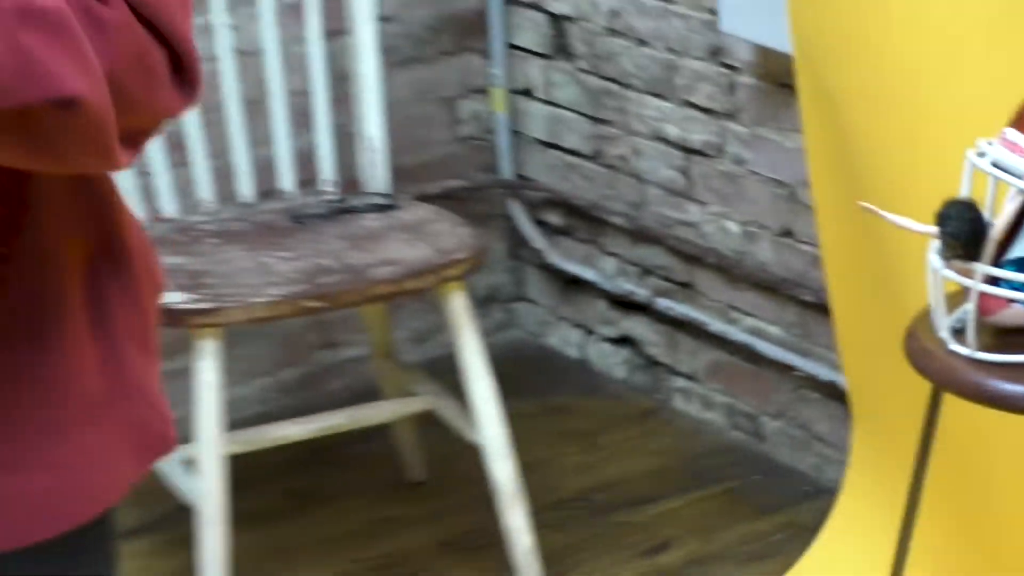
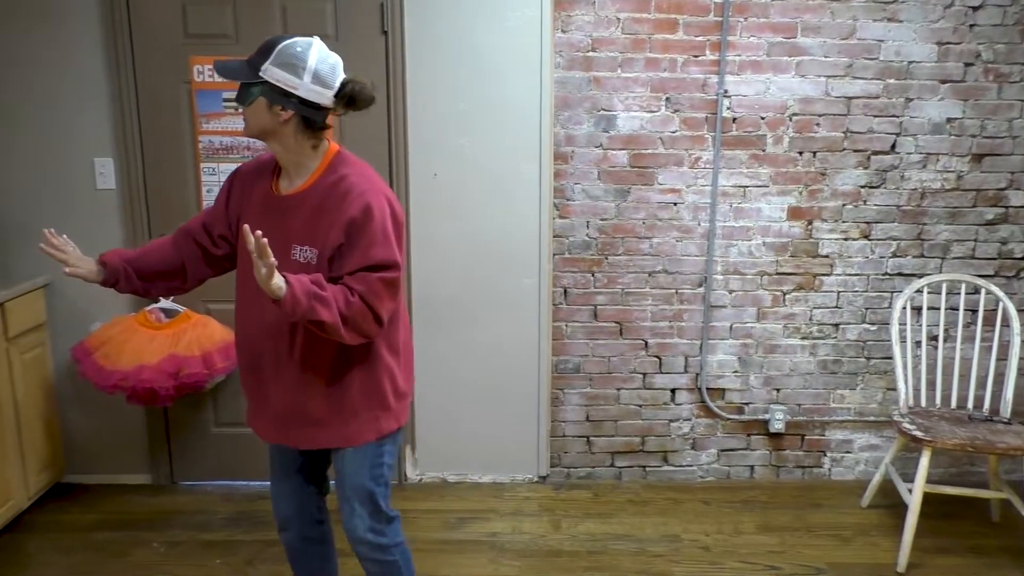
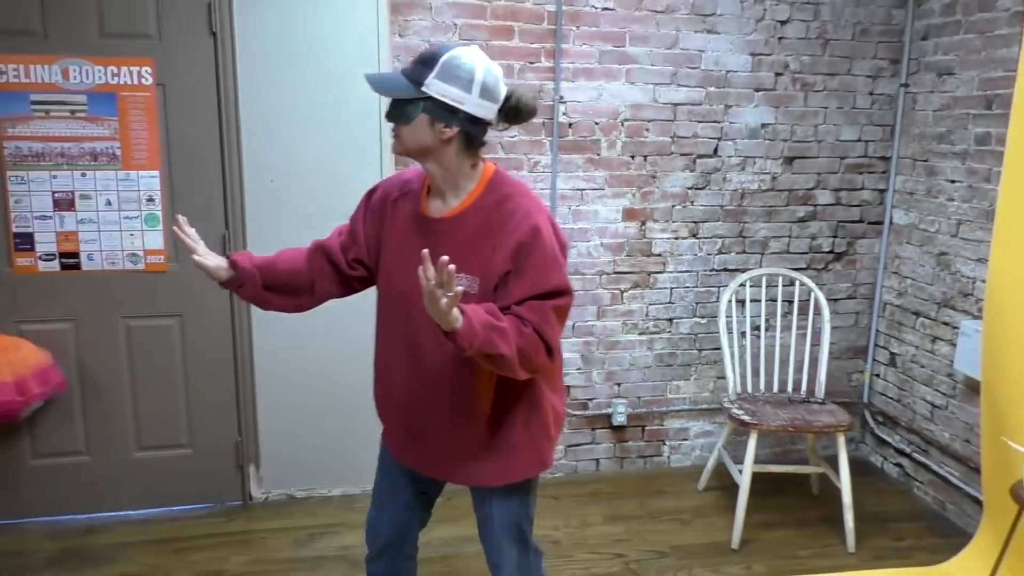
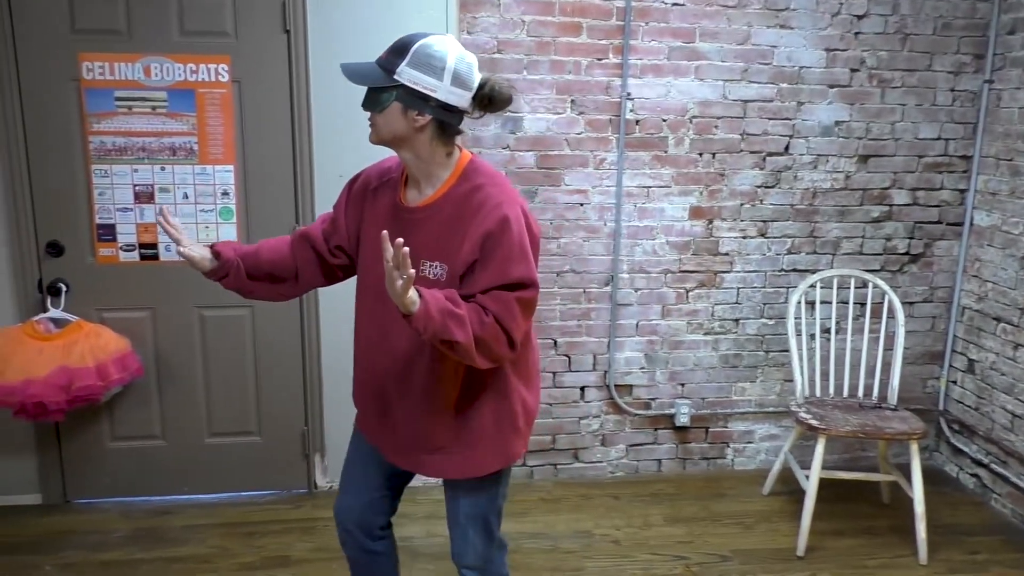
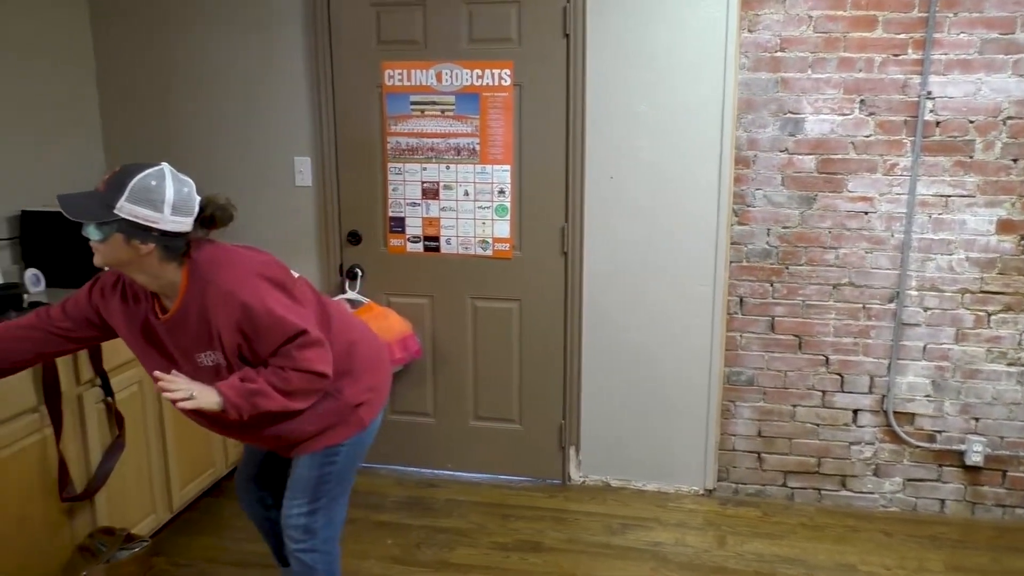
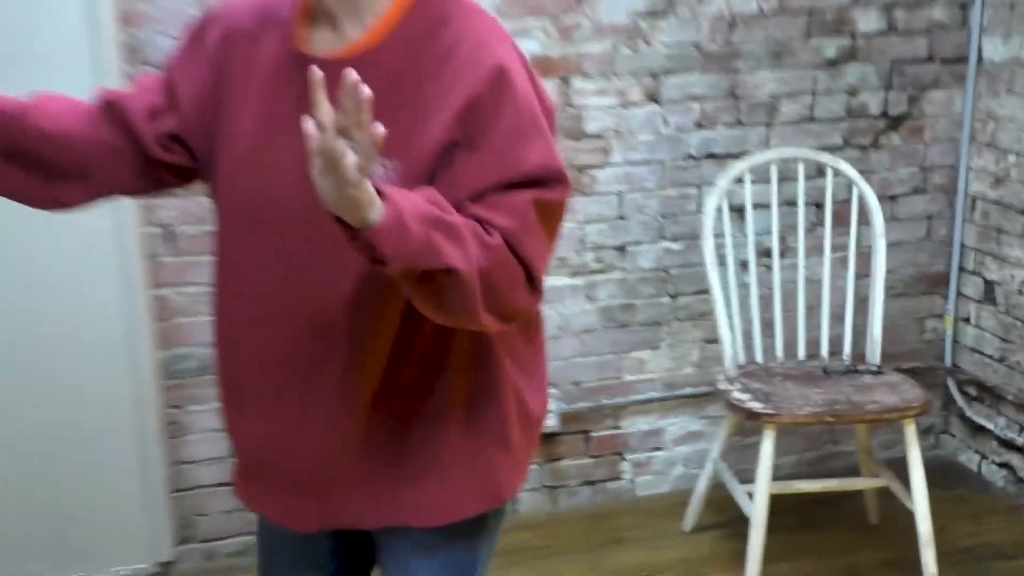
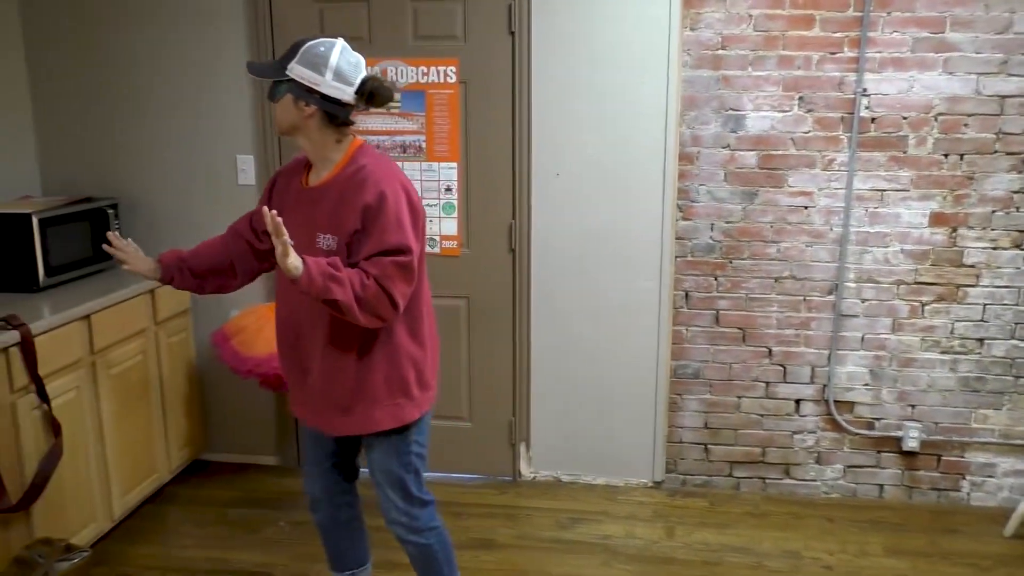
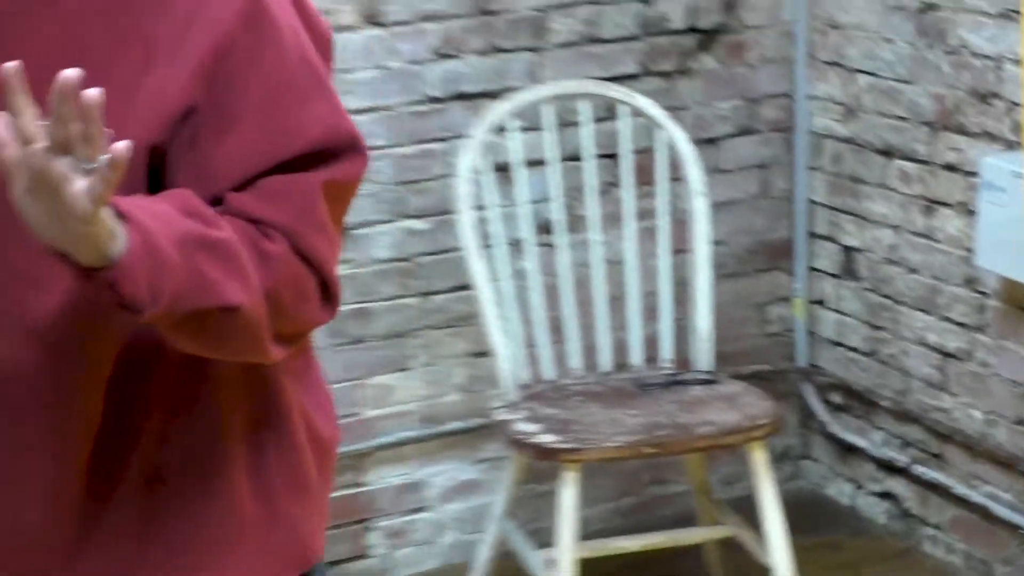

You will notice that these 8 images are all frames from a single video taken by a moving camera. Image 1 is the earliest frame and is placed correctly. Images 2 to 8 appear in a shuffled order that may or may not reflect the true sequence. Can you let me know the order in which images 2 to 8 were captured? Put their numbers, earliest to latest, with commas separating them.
8, 6, 3, 4, 2, 7, 5
